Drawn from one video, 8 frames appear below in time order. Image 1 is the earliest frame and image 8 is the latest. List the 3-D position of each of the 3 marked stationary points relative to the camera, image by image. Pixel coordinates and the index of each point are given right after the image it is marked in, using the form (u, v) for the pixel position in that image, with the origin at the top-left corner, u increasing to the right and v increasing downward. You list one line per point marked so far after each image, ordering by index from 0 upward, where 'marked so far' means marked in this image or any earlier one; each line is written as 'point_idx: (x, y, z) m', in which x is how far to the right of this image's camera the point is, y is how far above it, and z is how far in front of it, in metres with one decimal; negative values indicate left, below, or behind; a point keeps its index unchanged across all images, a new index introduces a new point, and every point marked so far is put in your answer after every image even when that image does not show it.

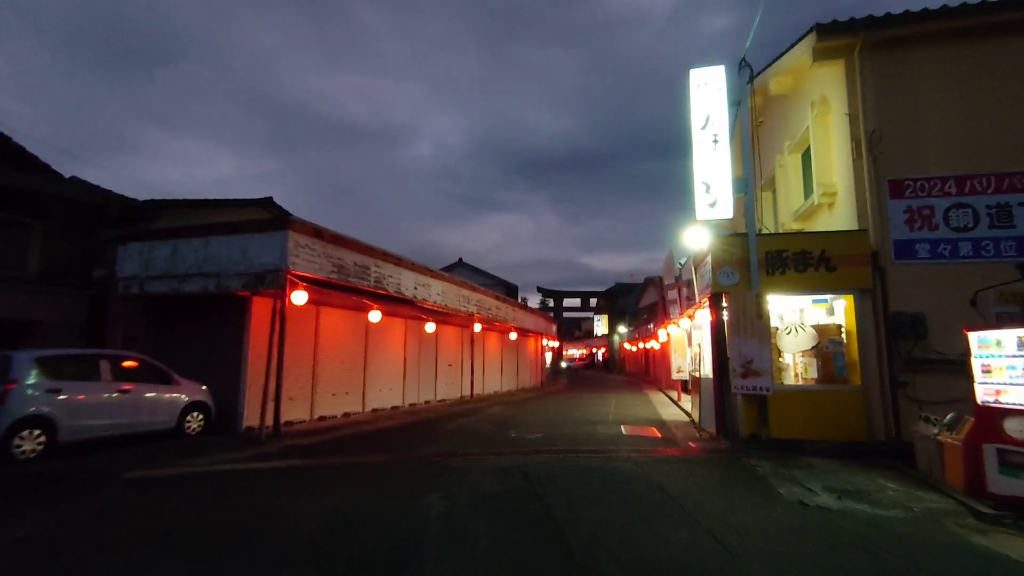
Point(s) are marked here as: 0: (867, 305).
0: (+8.2, -0.4, +12.2) m
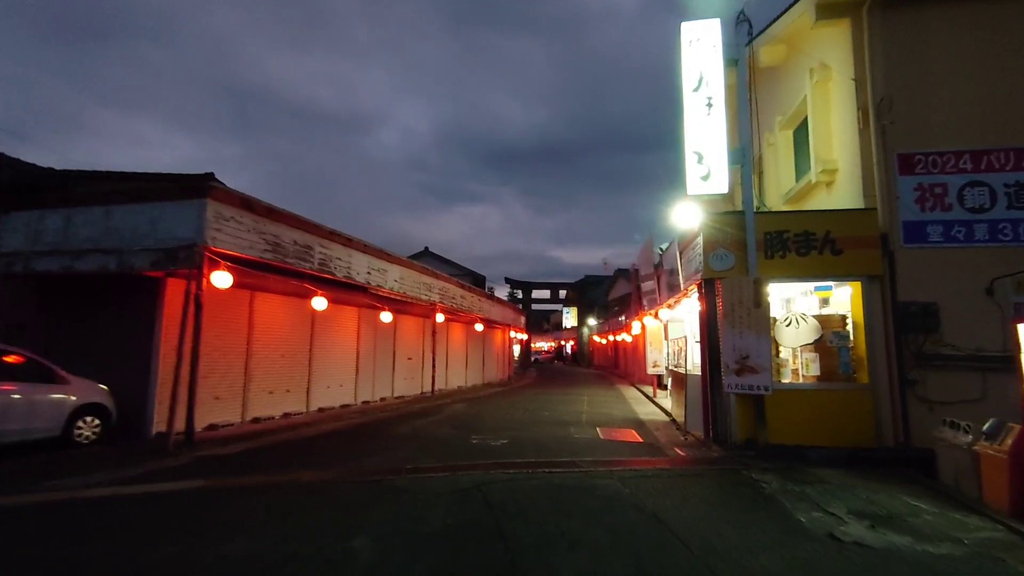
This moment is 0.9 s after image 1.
0: (+7.4, -0.1, +10.8) m
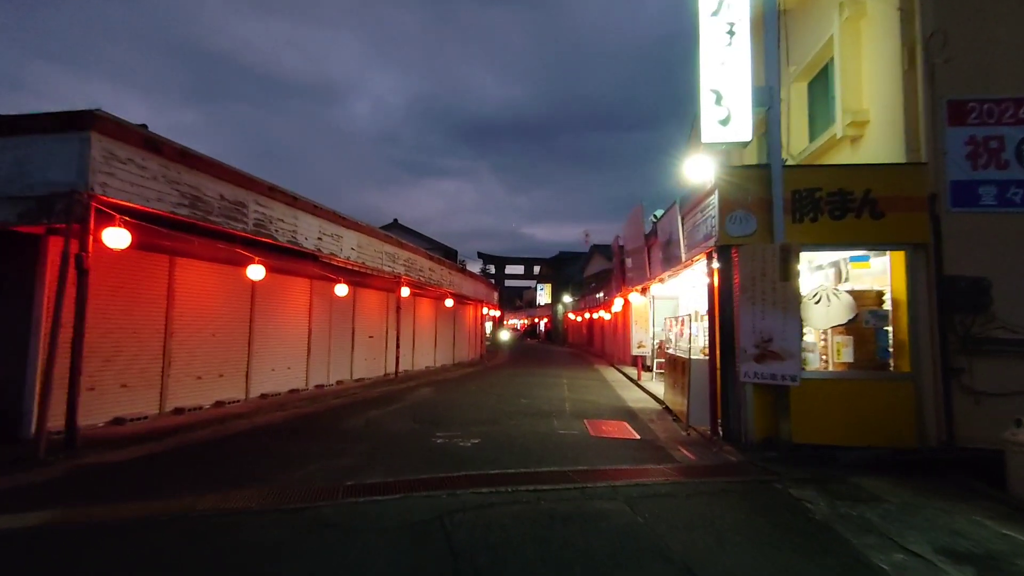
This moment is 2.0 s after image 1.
0: (+7.0, +0.4, +9.0) m
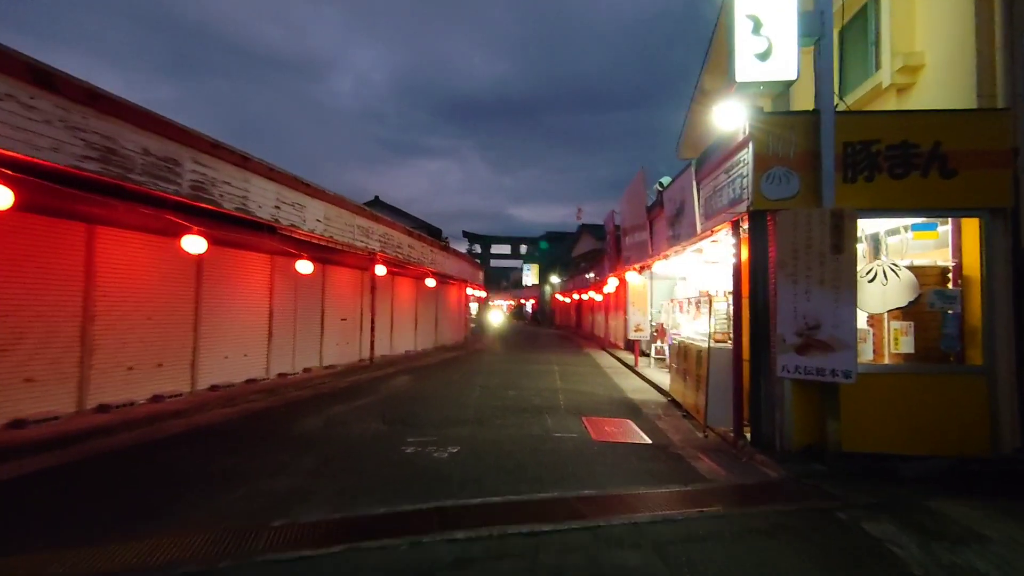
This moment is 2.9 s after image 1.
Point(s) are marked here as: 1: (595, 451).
0: (+6.8, +0.7, +7.4) m
1: (+1.2, -2.4, +7.9) m
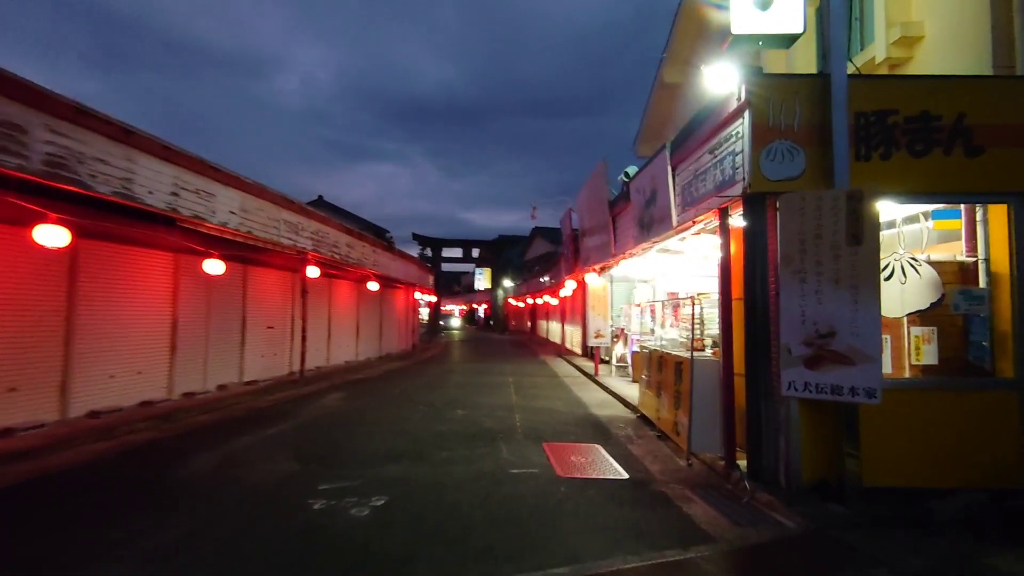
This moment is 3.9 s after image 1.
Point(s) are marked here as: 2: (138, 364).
0: (+6.2, +0.8, +6.3) m
1: (+0.6, -2.4, +6.3) m
2: (-8.3, -1.7, +11.8) m
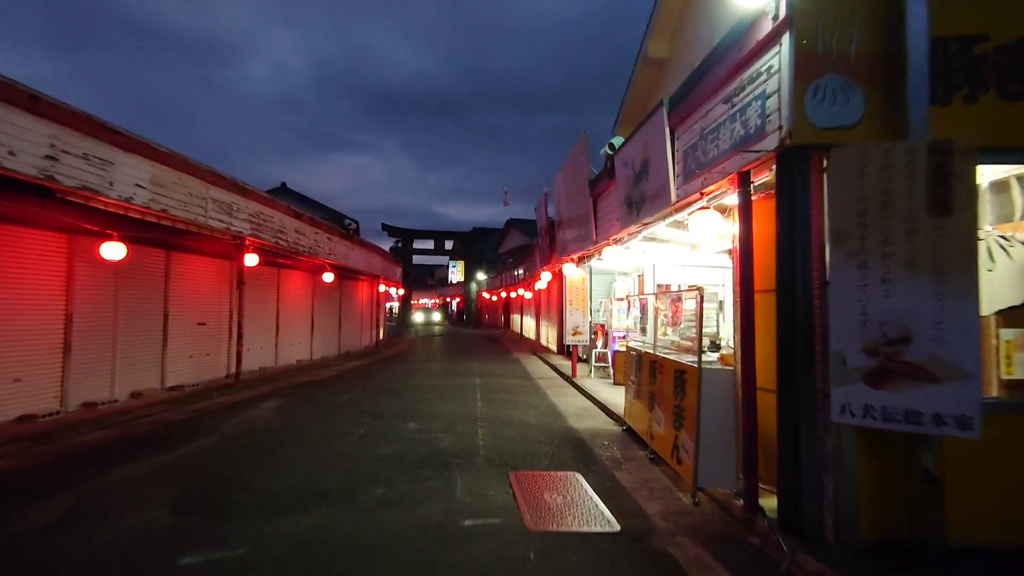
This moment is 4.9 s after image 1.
0: (+5.7, +0.8, +4.8) m
1: (+0.2, -2.3, +4.5) m
2: (-9.0, -1.5, +9.6) m
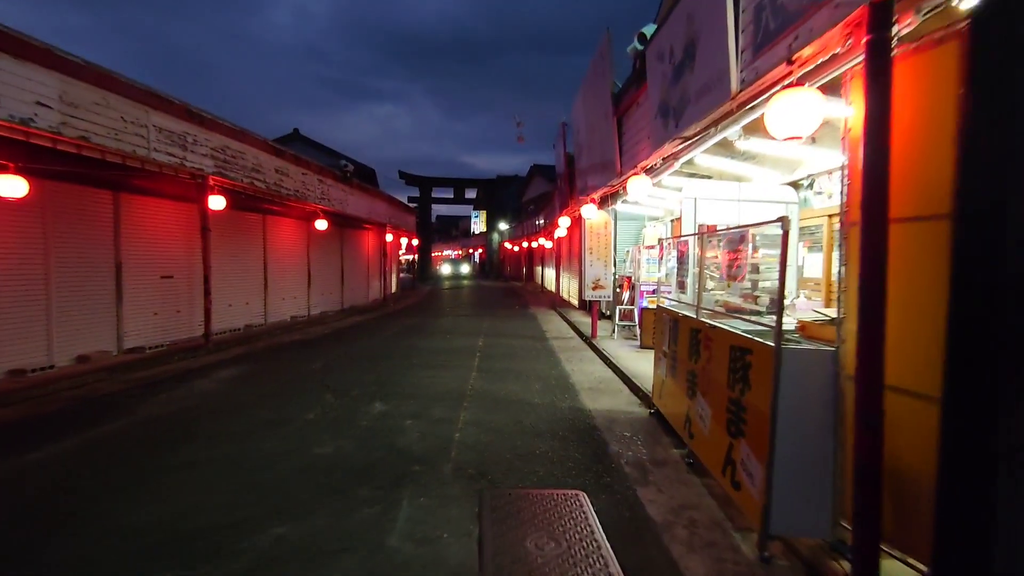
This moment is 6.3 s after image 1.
0: (+5.4, +1.2, +2.1) m
1: (-0.2, -2.0, +2.4) m
2: (-9.0, -0.7, +7.9) m
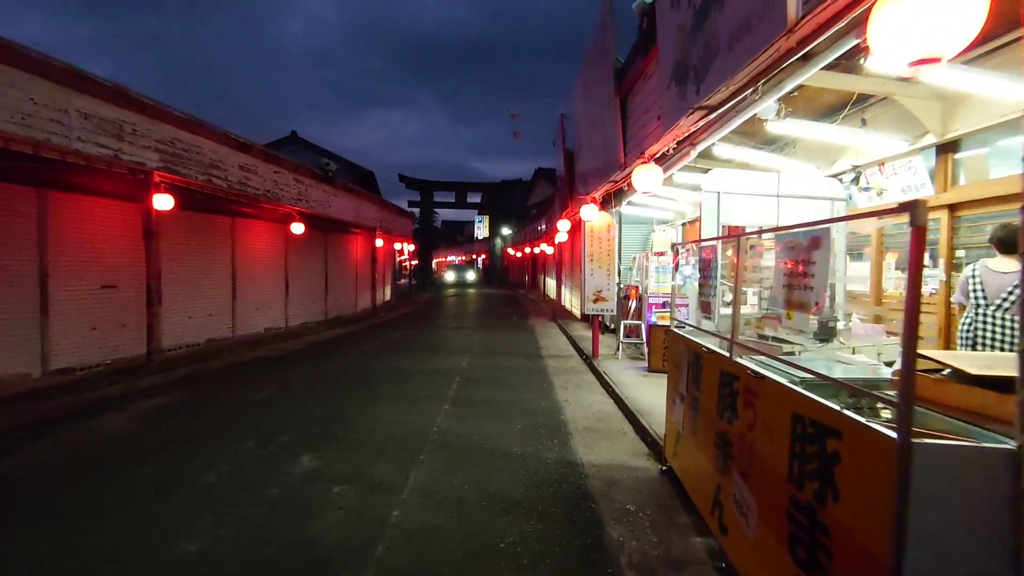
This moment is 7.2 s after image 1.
0: (+5.0, +1.1, +0.4) m
1: (-0.6, -2.1, +0.7) m
2: (-9.3, -0.9, +6.3) m
